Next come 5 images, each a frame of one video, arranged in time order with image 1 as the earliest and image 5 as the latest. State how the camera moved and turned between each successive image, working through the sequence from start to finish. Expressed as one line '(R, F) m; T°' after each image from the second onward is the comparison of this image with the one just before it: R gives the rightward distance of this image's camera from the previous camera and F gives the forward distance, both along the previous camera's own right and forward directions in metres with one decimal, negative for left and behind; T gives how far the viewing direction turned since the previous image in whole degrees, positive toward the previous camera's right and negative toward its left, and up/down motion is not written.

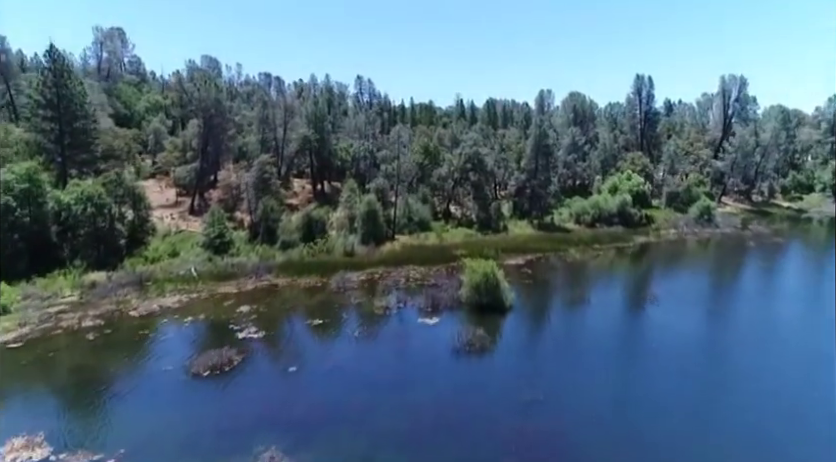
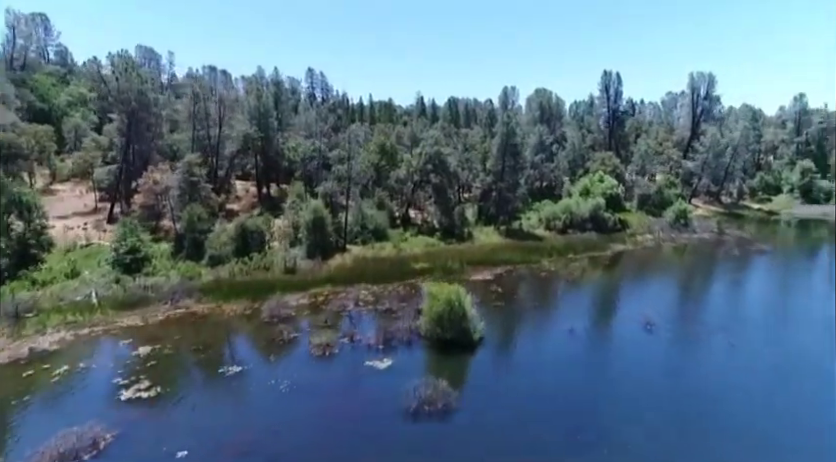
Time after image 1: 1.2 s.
(+0.1, +0.9) m; +4°
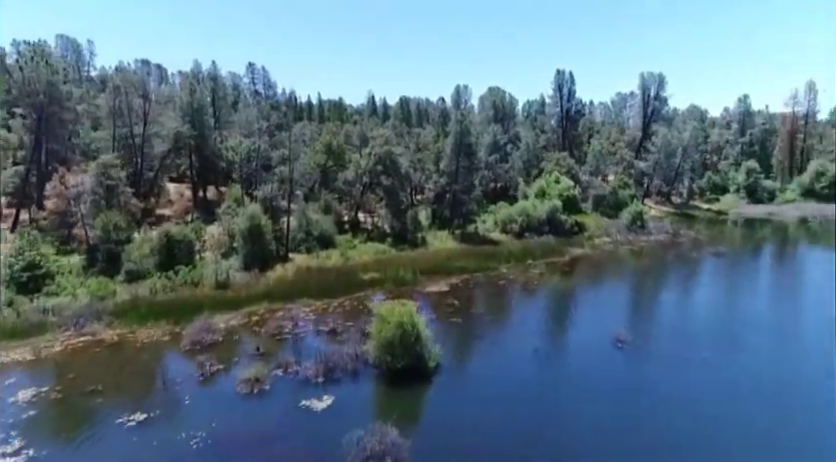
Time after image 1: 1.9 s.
(+0.1, +0.5) m; +5°
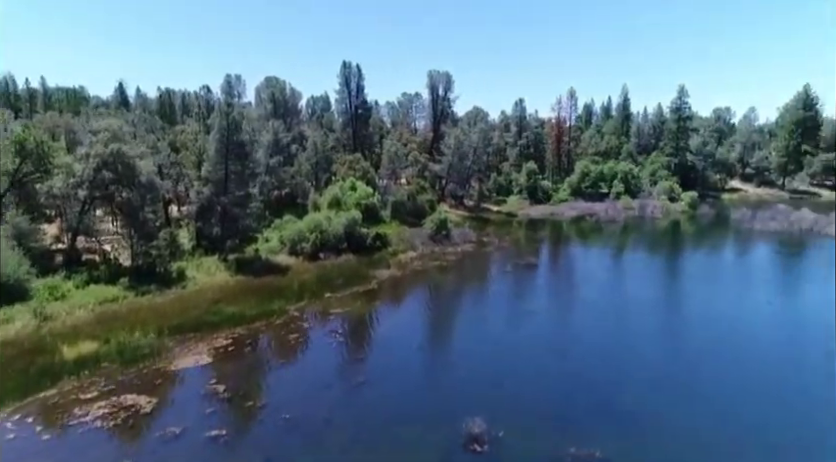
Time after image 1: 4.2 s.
(+0.3, +1.6) m; +22°
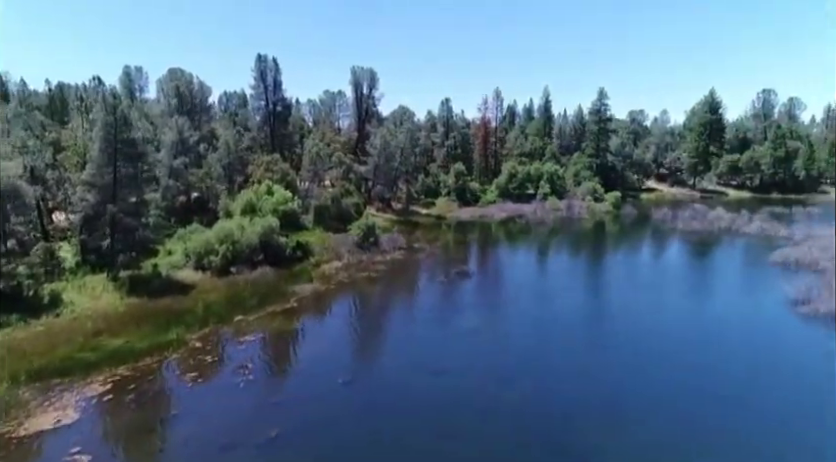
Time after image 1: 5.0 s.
(0.0, +0.6) m; +8°
